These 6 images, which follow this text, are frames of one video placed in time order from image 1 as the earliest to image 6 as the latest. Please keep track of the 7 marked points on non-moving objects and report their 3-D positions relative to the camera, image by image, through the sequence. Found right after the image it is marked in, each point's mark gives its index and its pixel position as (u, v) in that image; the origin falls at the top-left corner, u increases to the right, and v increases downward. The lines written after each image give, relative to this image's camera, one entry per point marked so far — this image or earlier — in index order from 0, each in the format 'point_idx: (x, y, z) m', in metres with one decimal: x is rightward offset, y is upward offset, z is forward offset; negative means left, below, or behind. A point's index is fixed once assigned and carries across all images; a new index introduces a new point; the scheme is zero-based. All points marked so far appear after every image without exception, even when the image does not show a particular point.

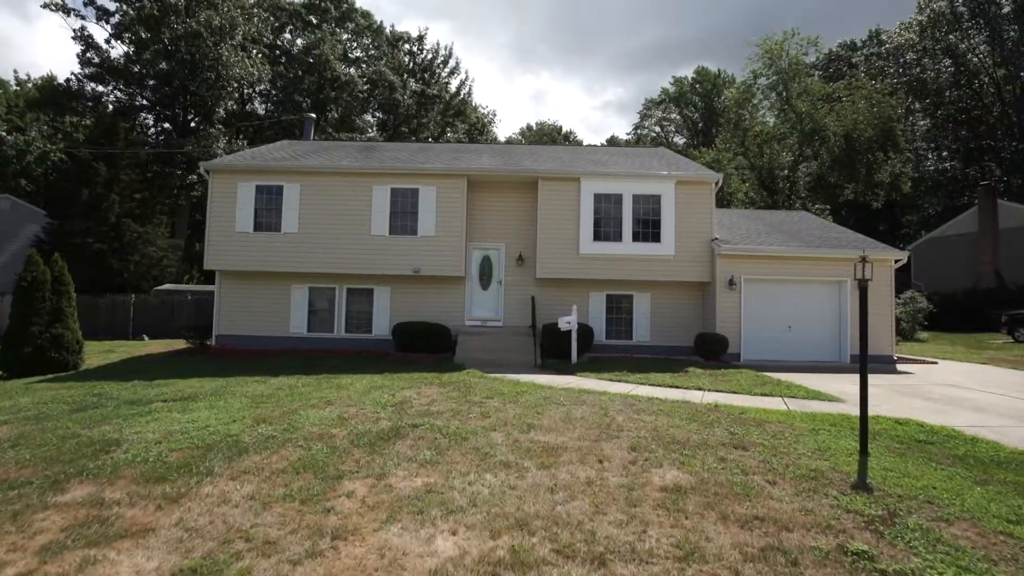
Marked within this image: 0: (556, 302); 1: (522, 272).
0: (+1.4, -0.5, +15.1) m
1: (+0.3, +0.5, +15.0) m
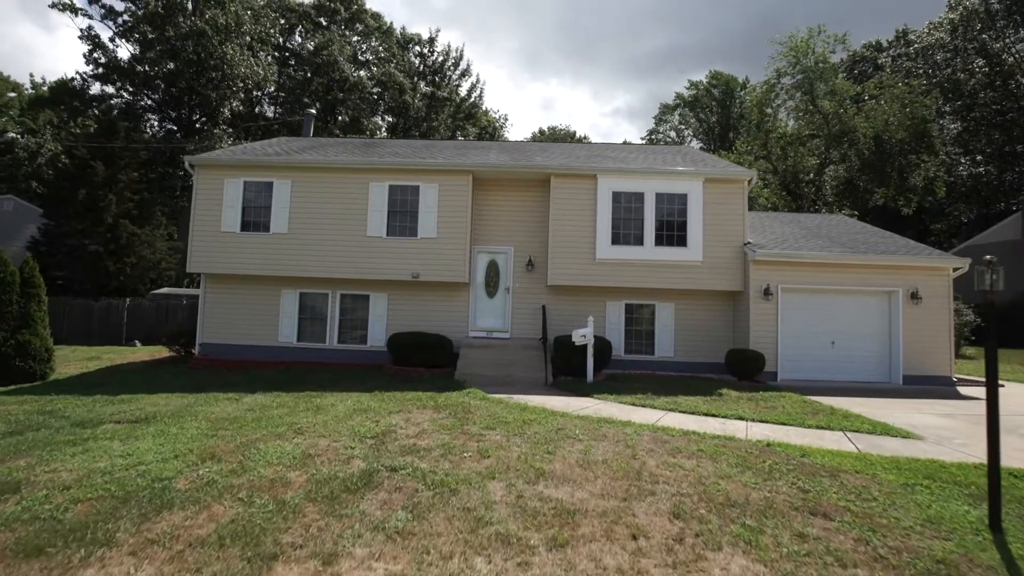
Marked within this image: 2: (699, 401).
0: (+1.7, -0.7, +13.7) m
1: (+0.6, +0.3, +13.7) m
2: (+4.0, -2.4, +9.6) m
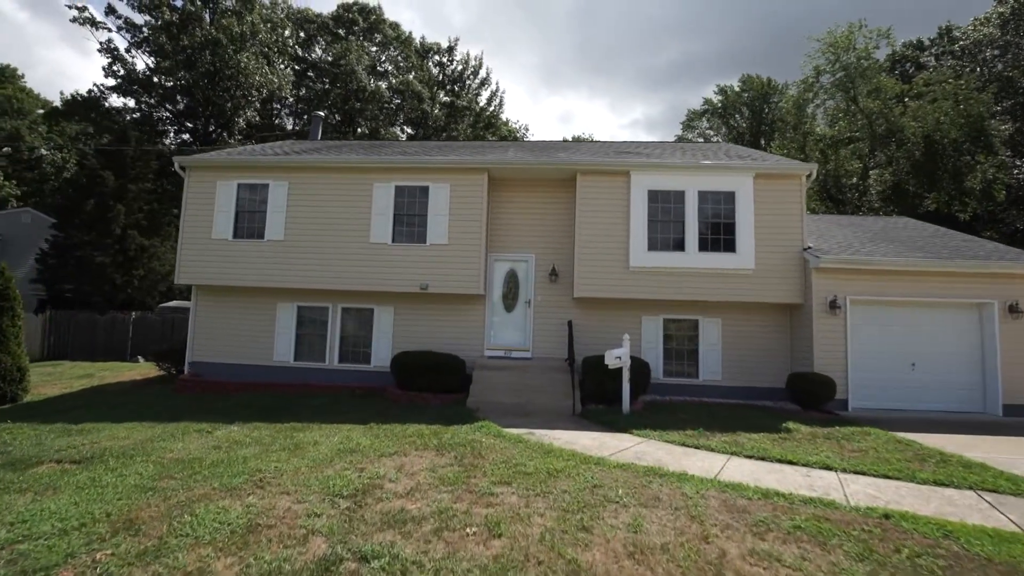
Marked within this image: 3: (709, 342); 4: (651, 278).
0: (+2.3, -1.1, +12.0) m
1: (+1.2, 0.0, +12.1) m
2: (+4.4, -2.6, +7.8) m
3: (+5.3, -1.5, +12.1) m
4: (+3.6, +0.2, +11.4) m
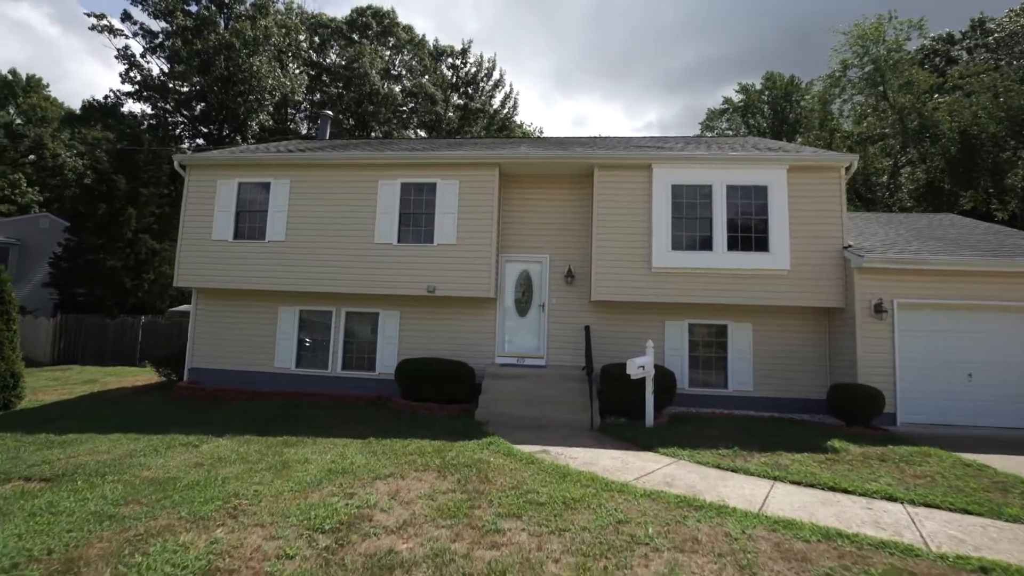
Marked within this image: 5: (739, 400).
0: (+2.6, -1.1, +11.1) m
1: (+1.5, -0.1, +11.3) m
2: (+4.6, -2.7, +6.9) m
3: (+5.6, -1.5, +11.1) m
4: (+3.9, +0.2, +10.5) m
5: (+5.6, -2.7, +11.0) m
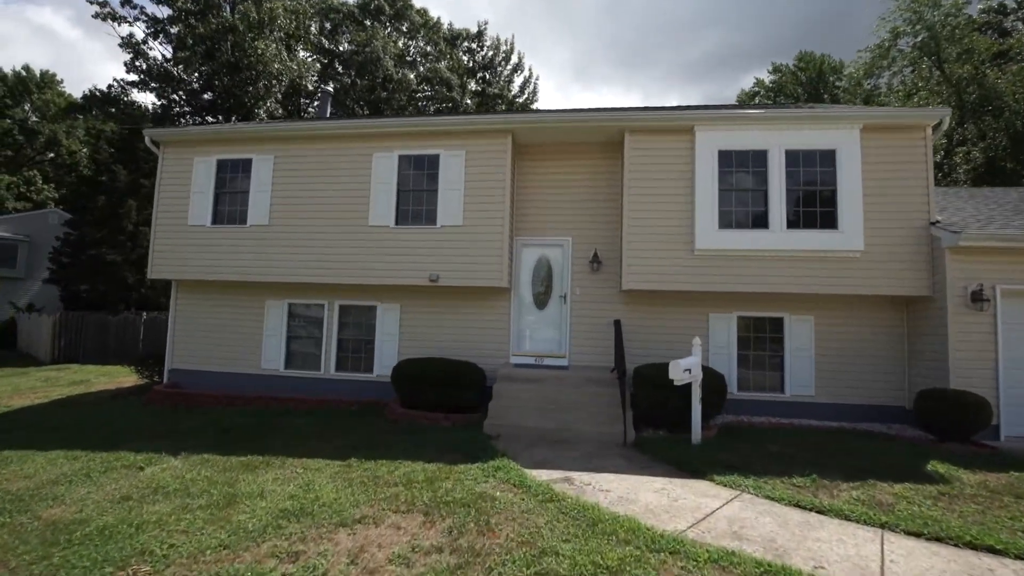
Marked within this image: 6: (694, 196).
0: (+2.9, -0.9, +9.5) m
1: (+1.9, +0.2, +9.7) m
2: (+4.7, -2.4, +5.2) m
3: (+6.0, -1.2, +9.3) m
4: (+4.2, +0.5, +8.8) m
5: (+5.9, -2.5, +9.2) m
6: (+3.6, +1.8, +8.9) m
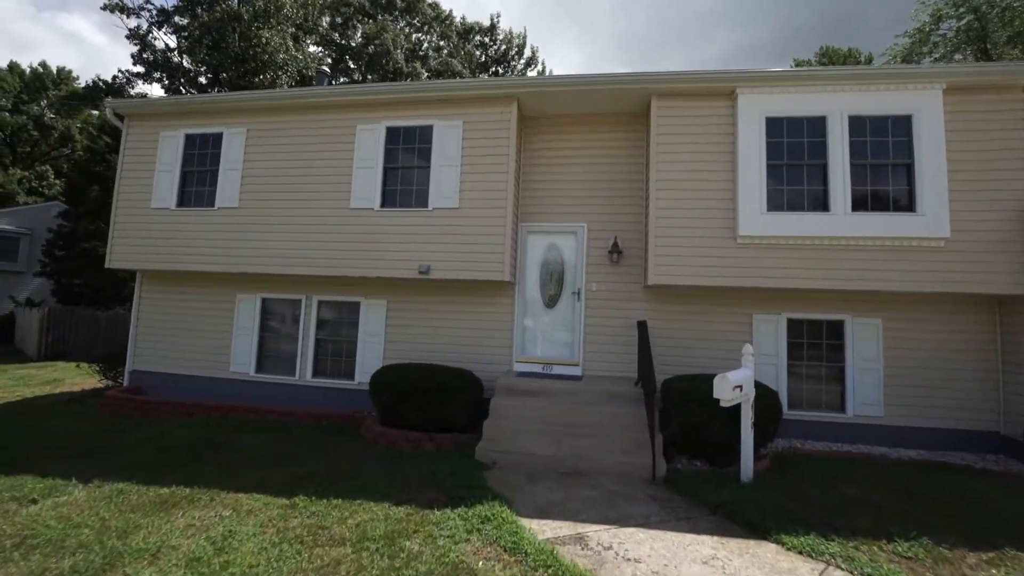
0: (+3.0, -0.8, +8.0) m
1: (+1.9, +0.2, +8.2) m
2: (+4.7, -2.3, +3.6) m
3: (+6.0, -1.2, +7.7) m
4: (+4.2, +0.5, +7.3) m
5: (+6.0, -2.4, +7.6) m
6: (+3.7, +1.9, +7.4) m
